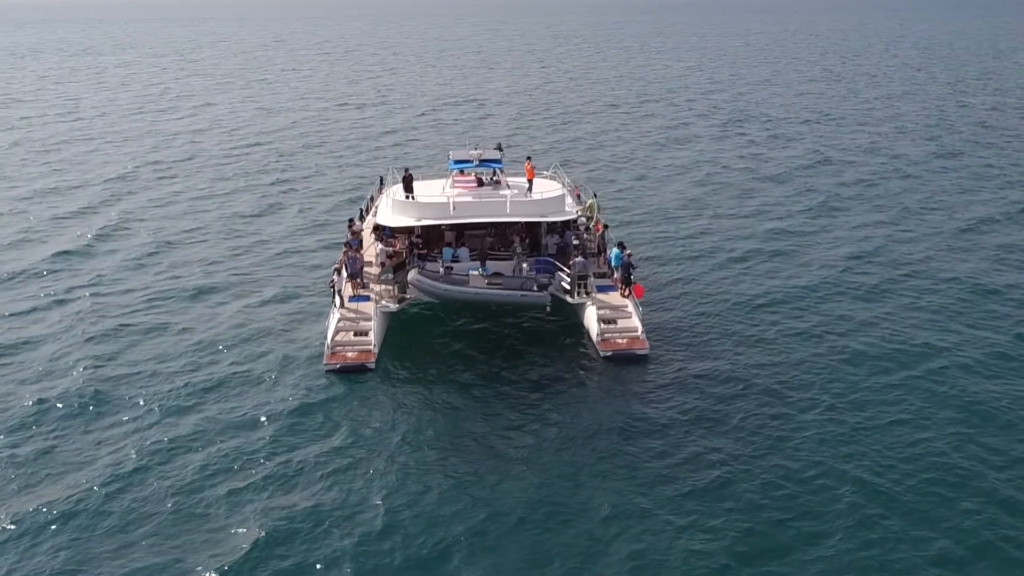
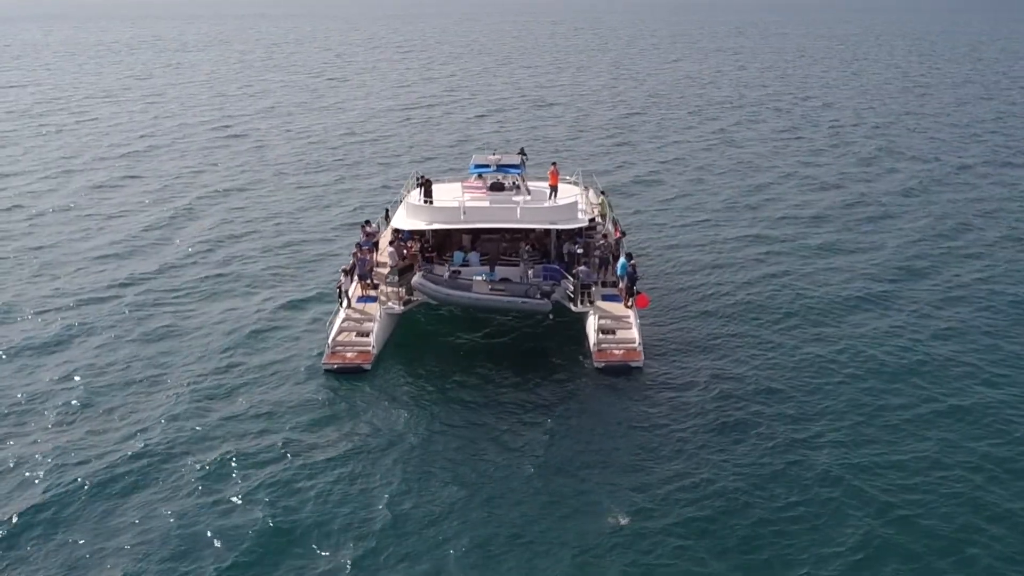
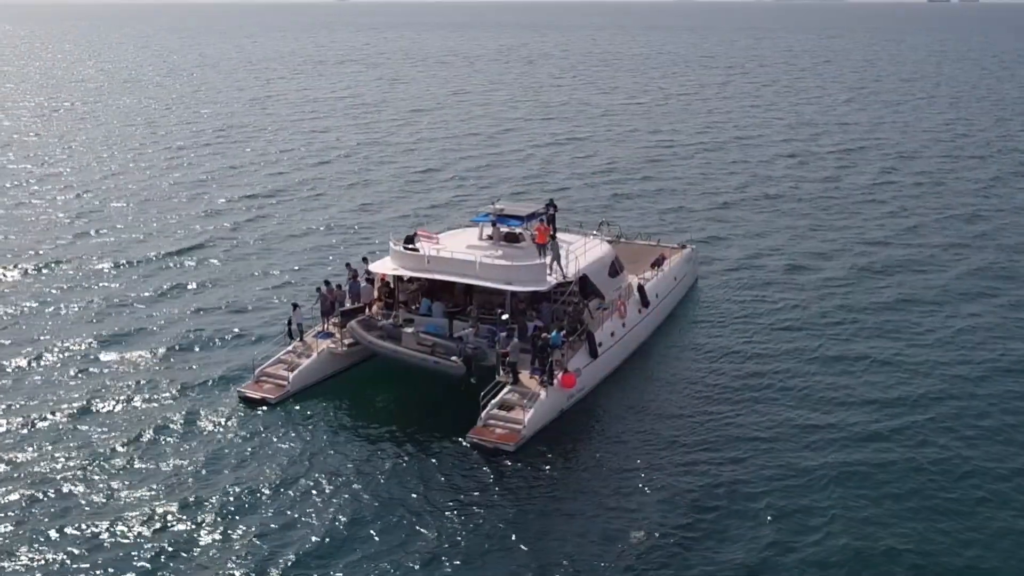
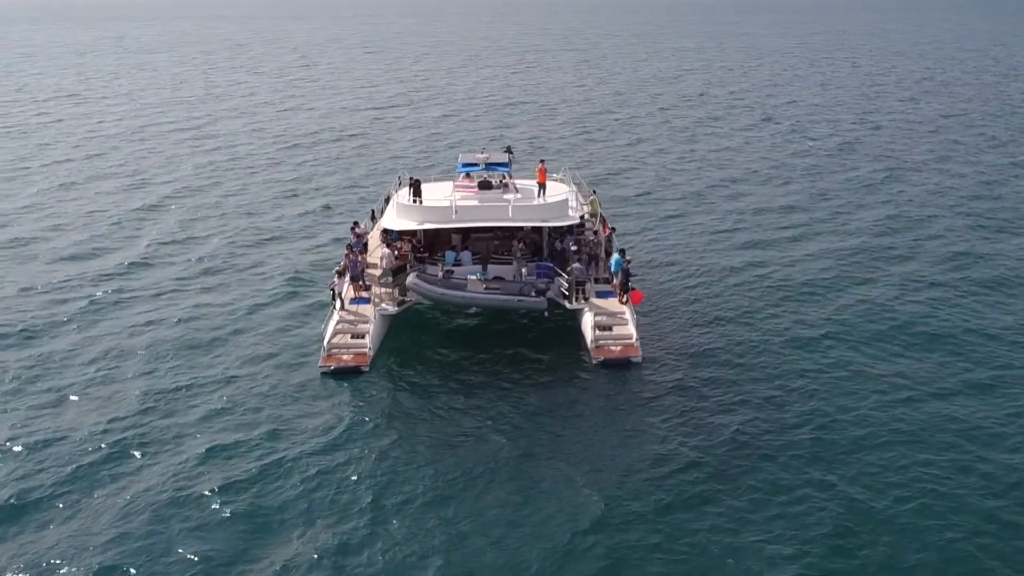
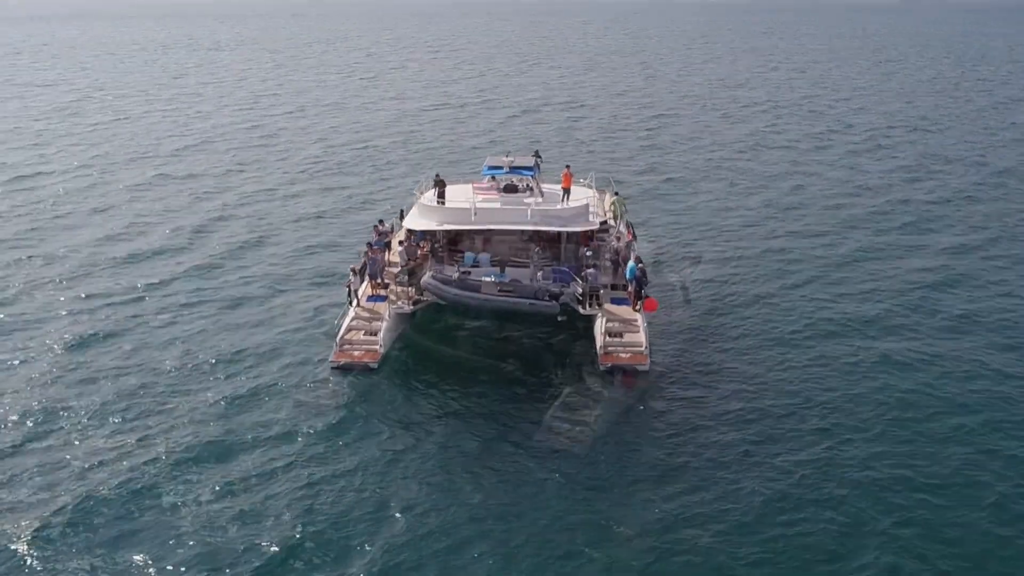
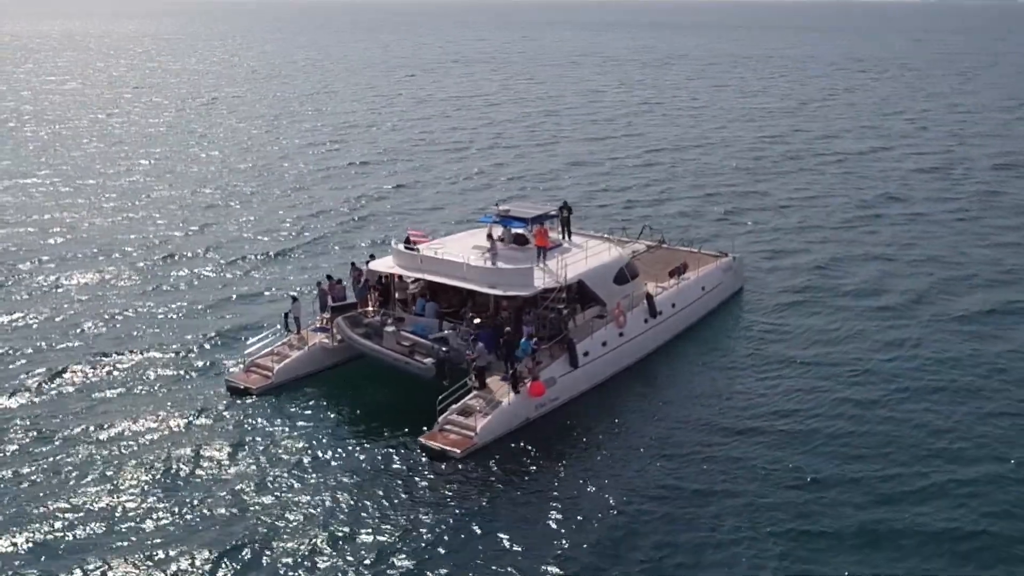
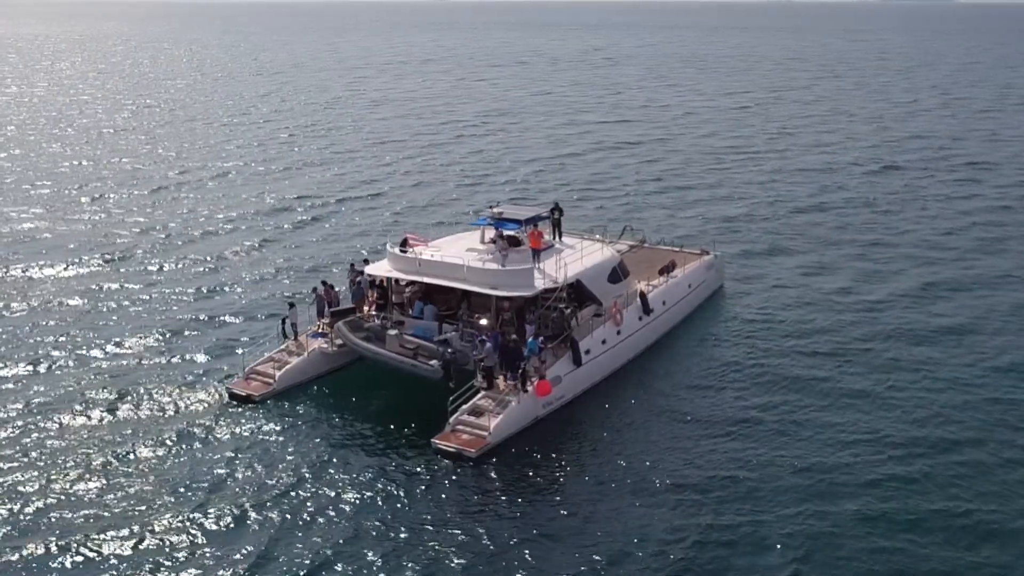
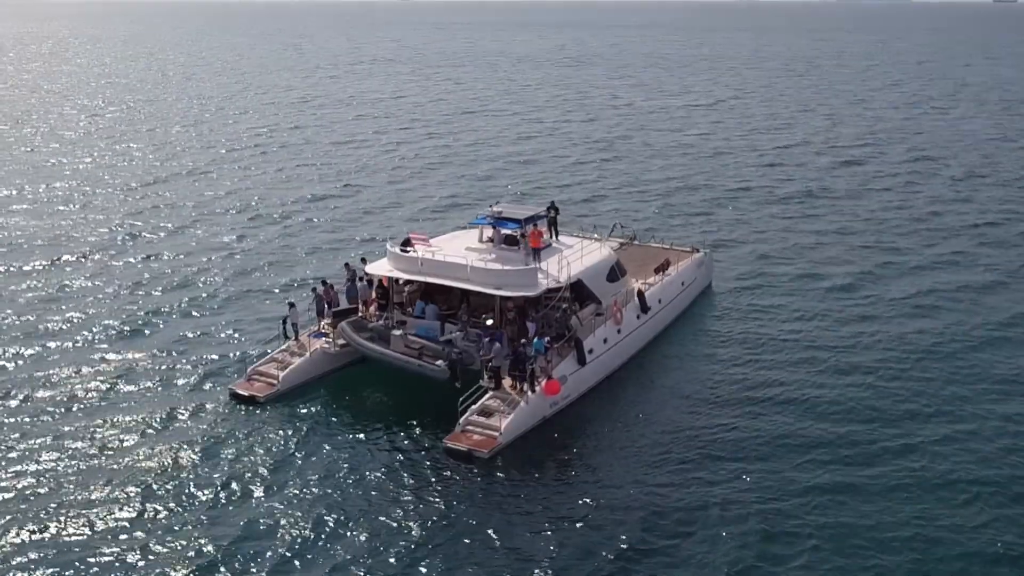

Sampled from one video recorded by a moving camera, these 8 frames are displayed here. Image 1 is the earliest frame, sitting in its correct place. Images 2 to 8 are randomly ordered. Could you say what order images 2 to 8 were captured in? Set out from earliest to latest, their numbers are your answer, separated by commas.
4, 2, 5, 3, 8, 7, 6
